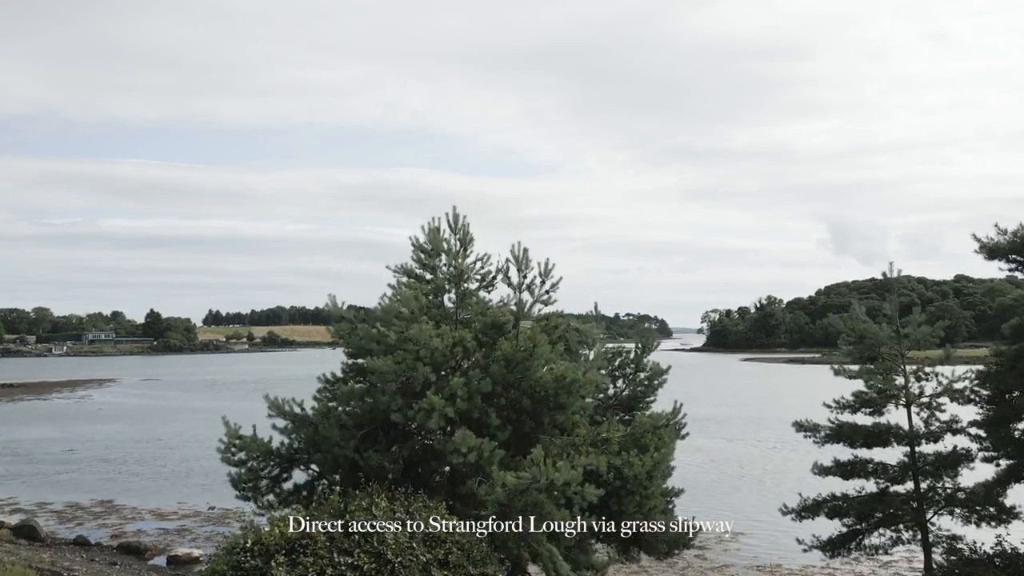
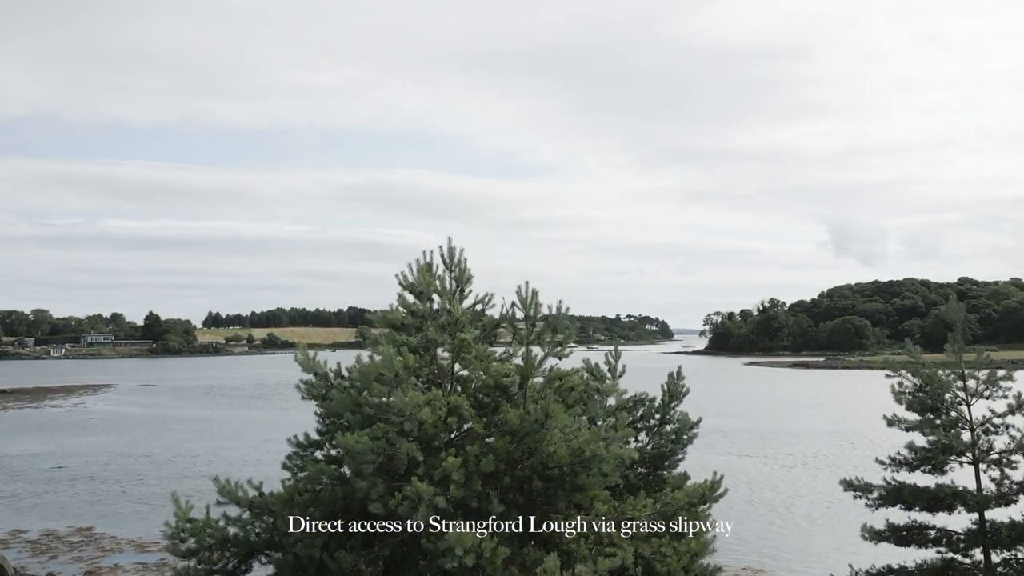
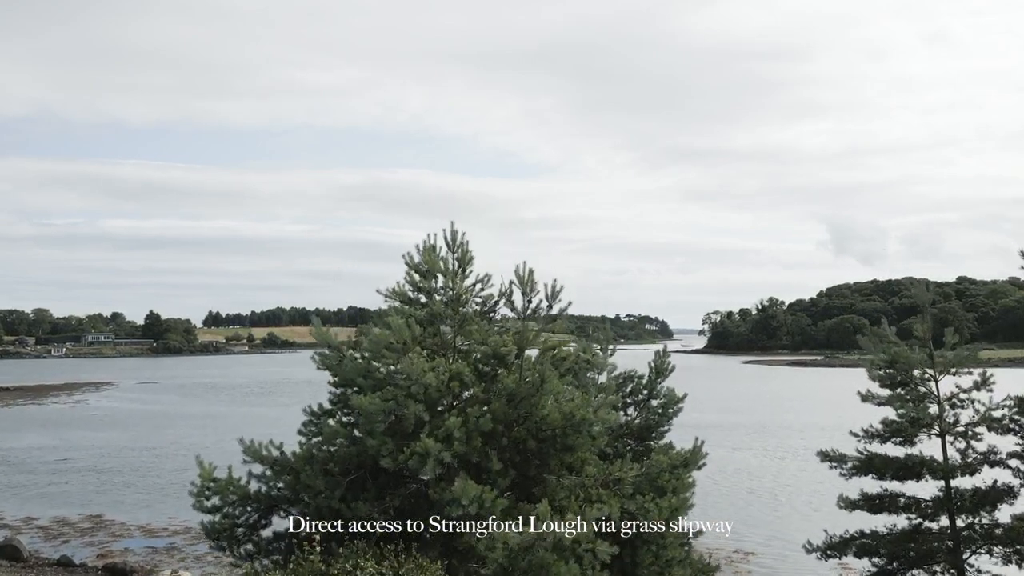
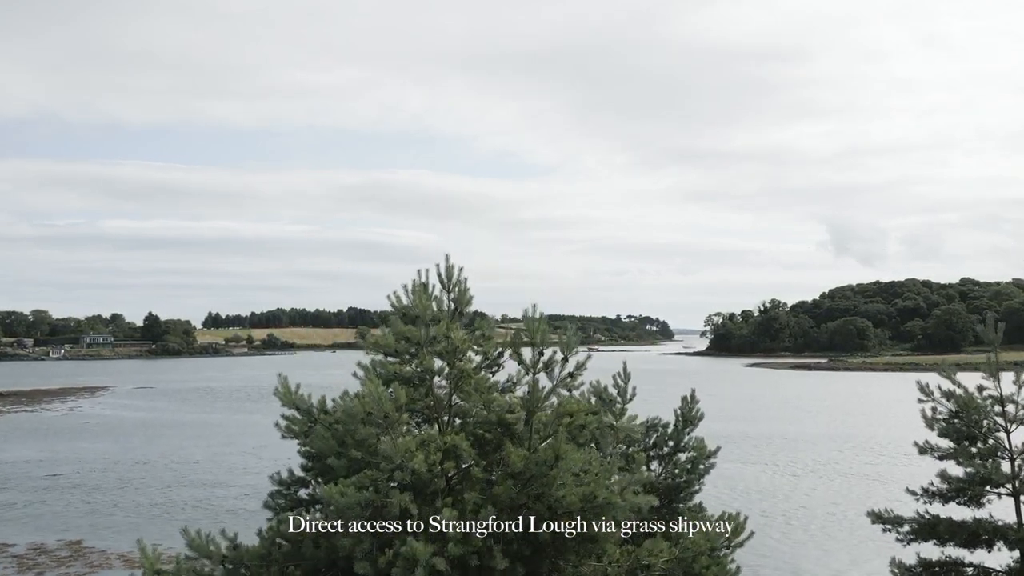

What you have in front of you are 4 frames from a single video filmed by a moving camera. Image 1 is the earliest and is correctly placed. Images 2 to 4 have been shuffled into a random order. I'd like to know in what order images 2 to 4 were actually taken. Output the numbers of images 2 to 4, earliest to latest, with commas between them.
3, 2, 4
